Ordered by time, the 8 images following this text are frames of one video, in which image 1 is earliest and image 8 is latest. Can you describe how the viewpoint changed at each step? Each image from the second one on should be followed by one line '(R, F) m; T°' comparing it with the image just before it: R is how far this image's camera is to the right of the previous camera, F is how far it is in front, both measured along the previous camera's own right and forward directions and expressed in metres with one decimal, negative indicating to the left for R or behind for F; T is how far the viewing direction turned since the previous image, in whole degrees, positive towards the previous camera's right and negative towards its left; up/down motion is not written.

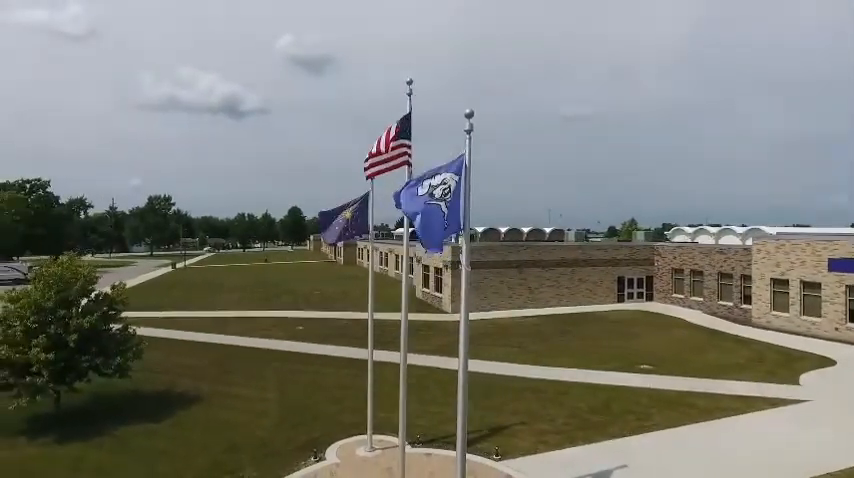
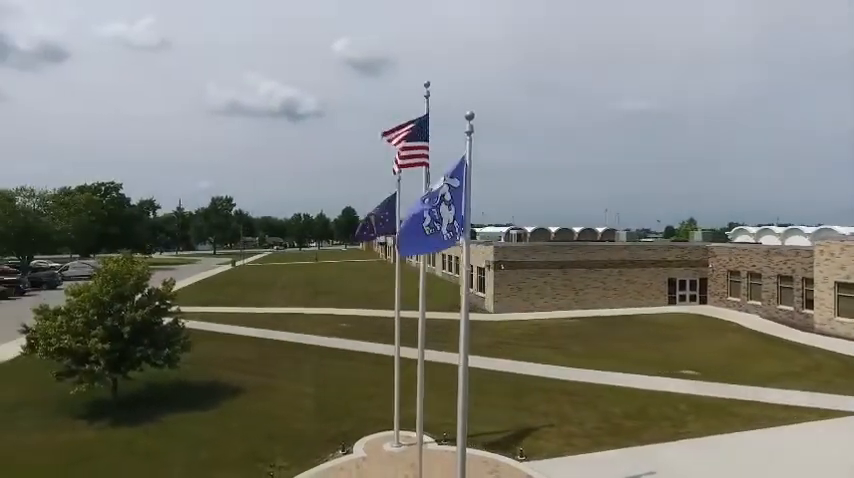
(+0.7, -0.1) m; -6°
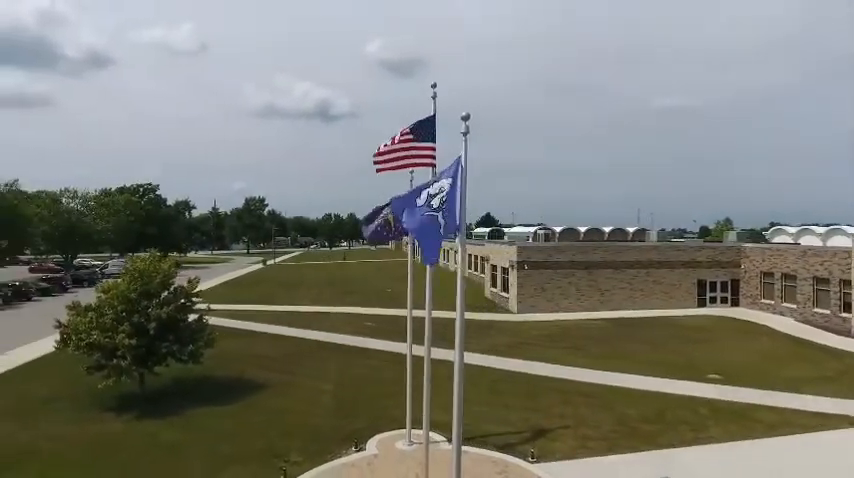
(+0.5, 0.0) m; -3°
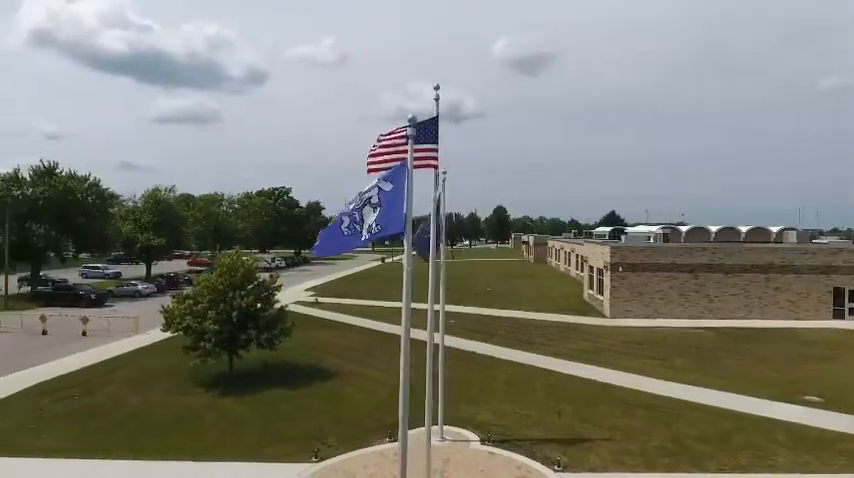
(+2.5, +0.1) m; -14°
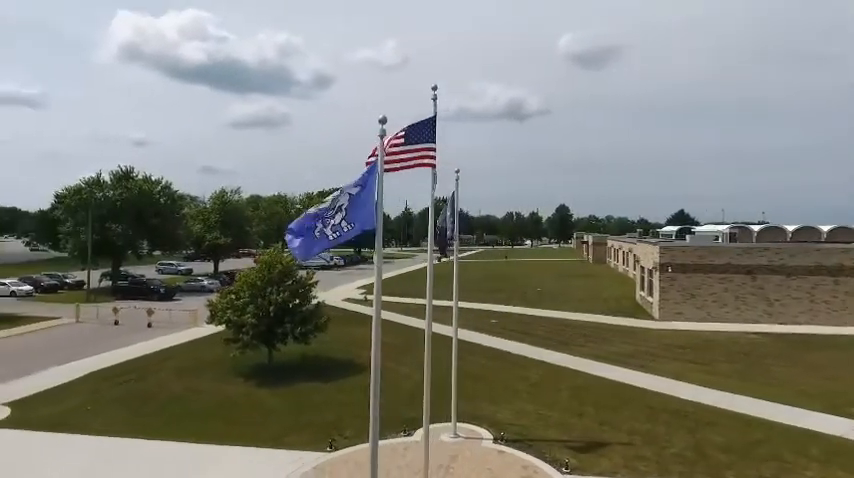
(+1.4, -0.1) m; -7°
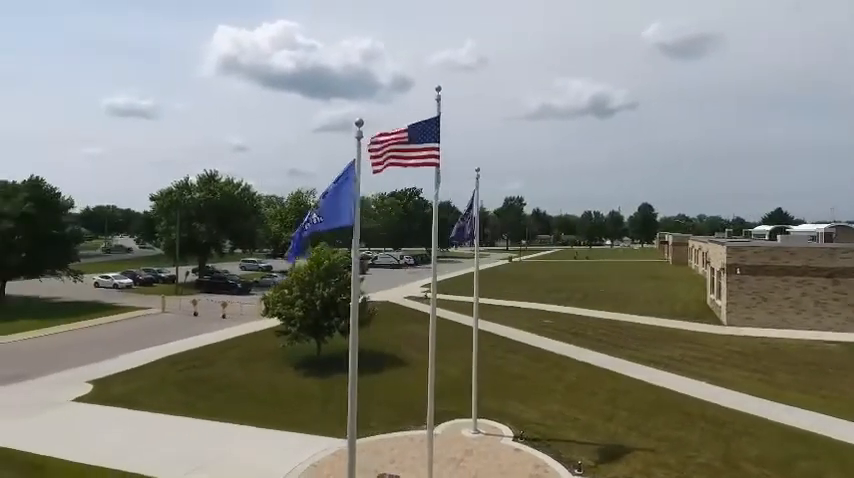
(+1.6, -0.2) m; -9°
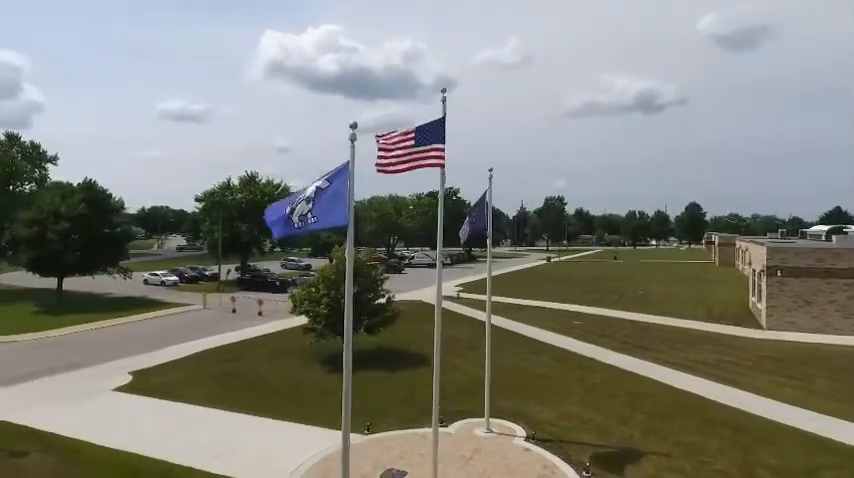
(+0.8, -0.1) m; -5°
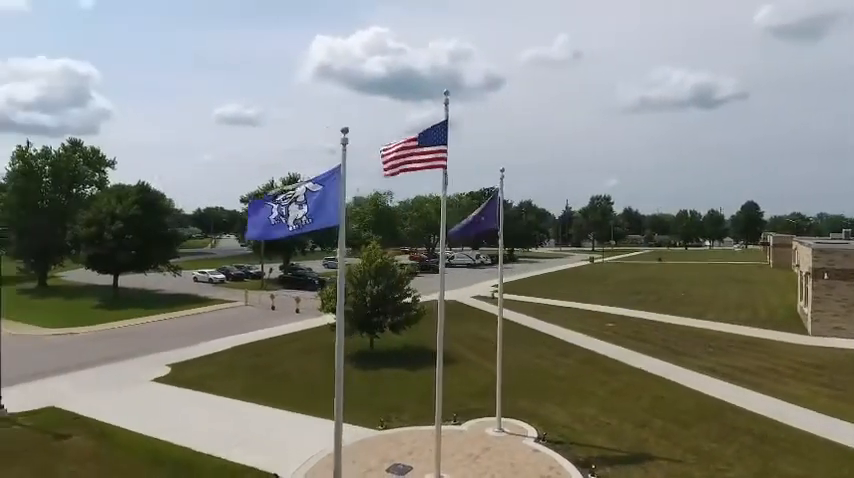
(+0.9, -0.2) m; -5°
